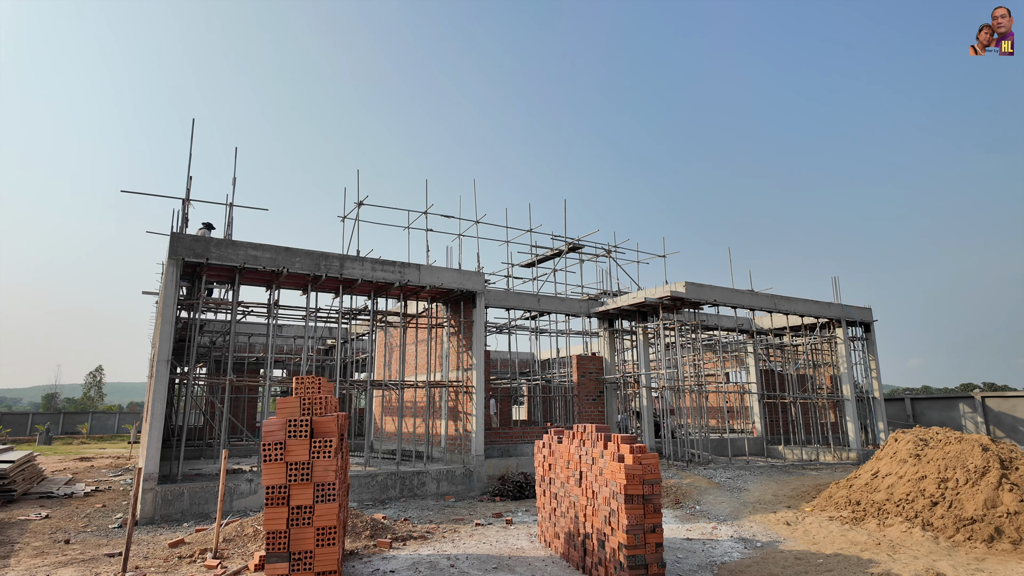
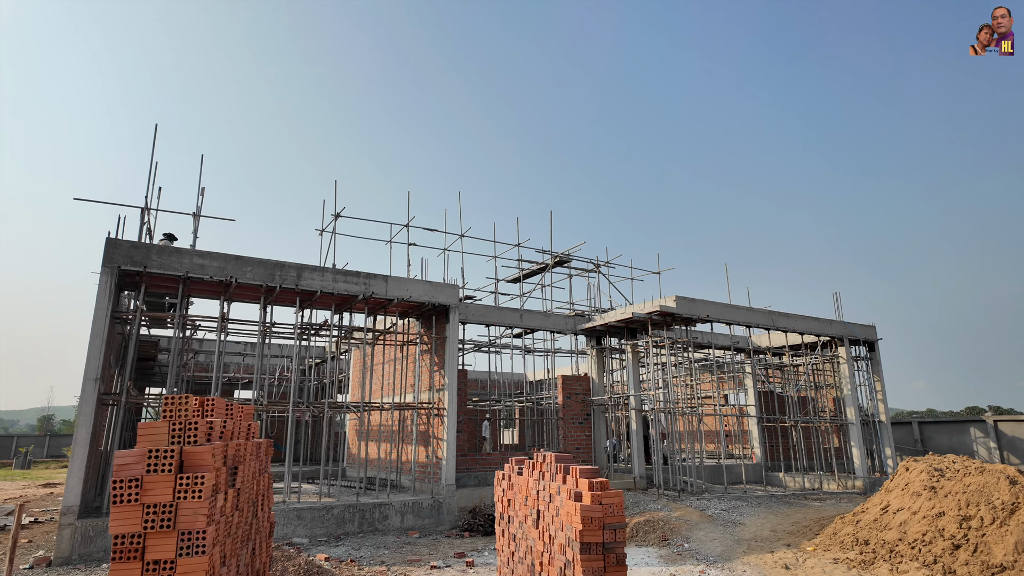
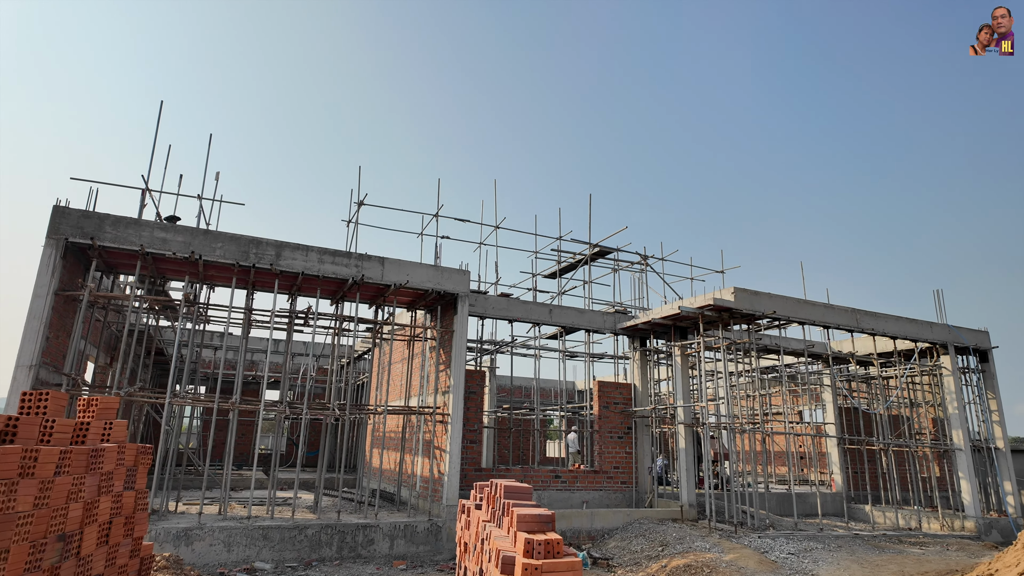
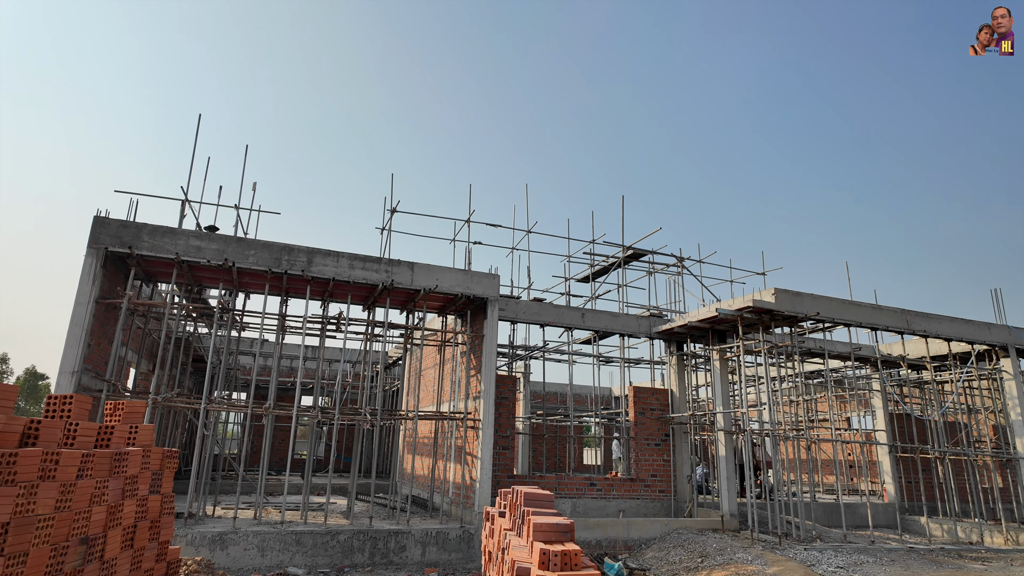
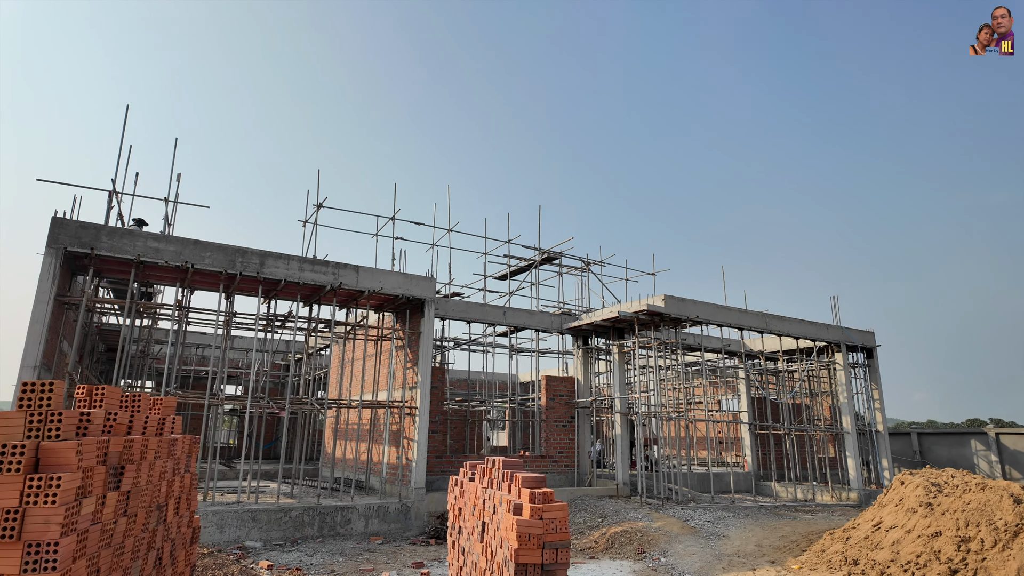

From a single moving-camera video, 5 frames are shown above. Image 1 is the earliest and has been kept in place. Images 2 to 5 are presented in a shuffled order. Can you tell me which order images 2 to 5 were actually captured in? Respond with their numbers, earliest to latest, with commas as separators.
2, 5, 3, 4
